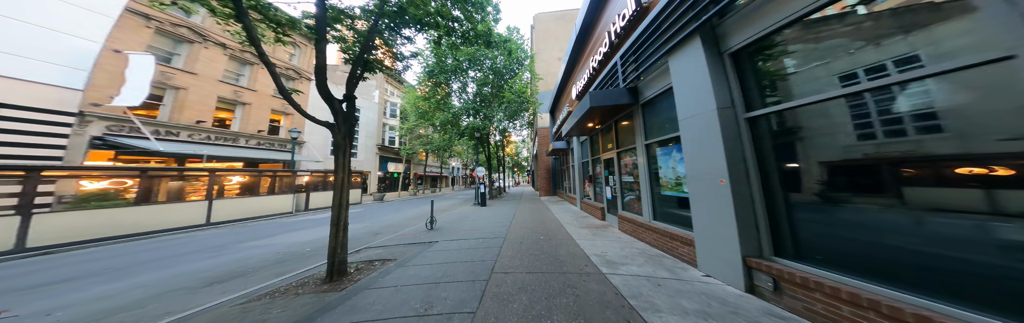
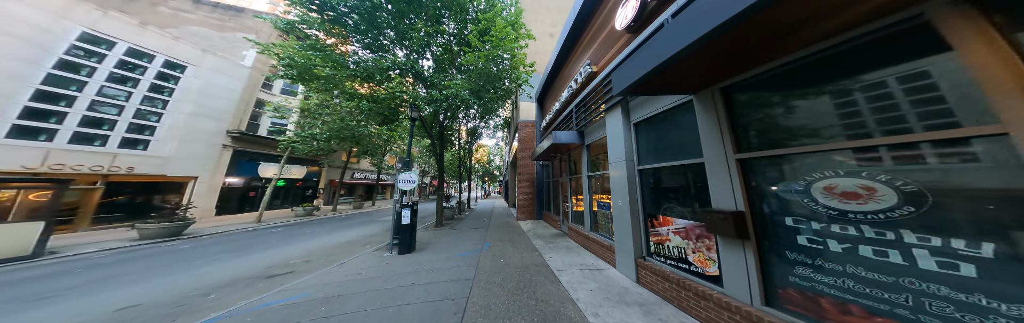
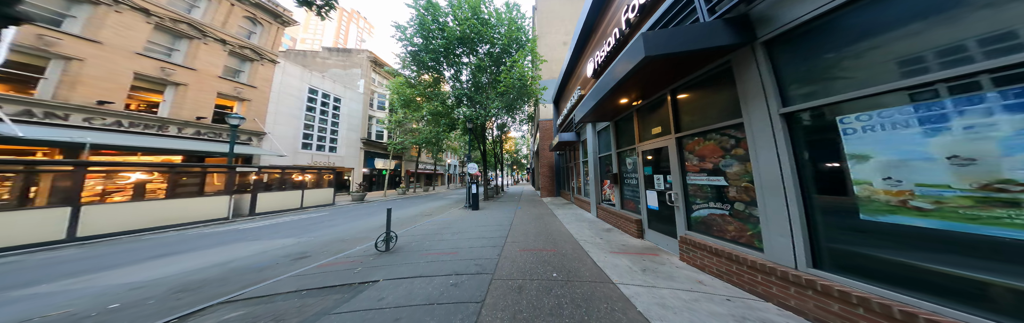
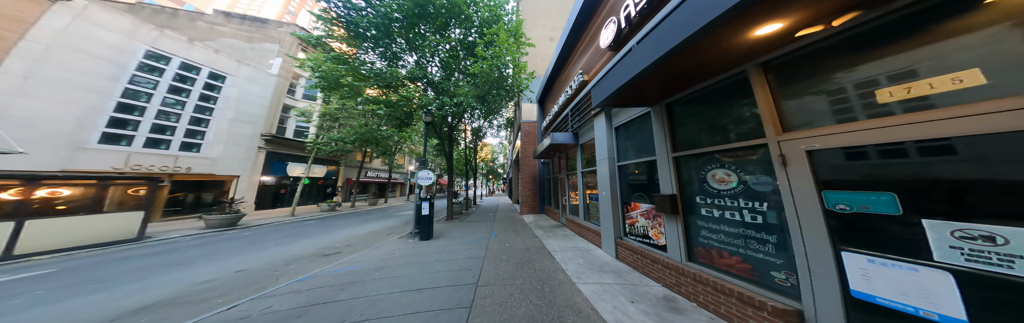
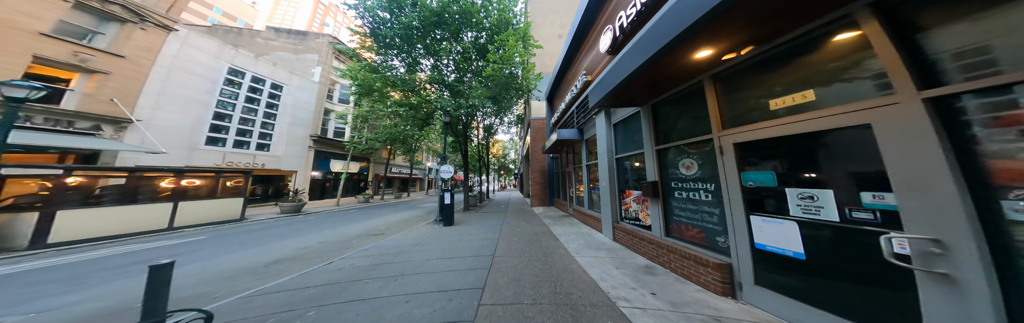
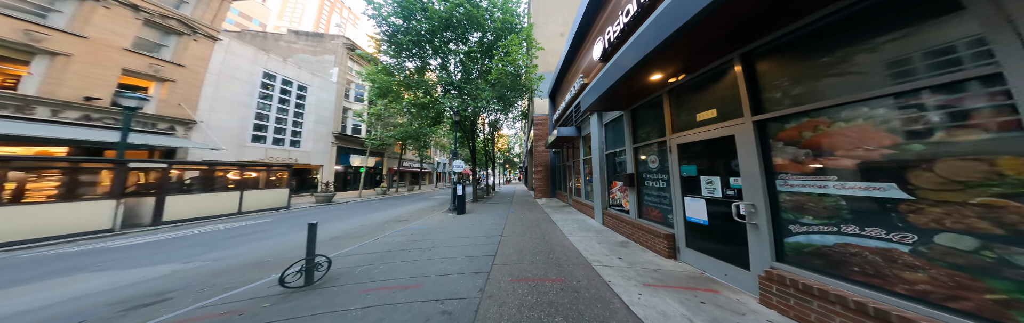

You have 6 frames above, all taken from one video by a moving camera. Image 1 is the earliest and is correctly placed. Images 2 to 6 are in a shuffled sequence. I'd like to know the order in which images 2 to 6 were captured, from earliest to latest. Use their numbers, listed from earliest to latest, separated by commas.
3, 6, 5, 4, 2
